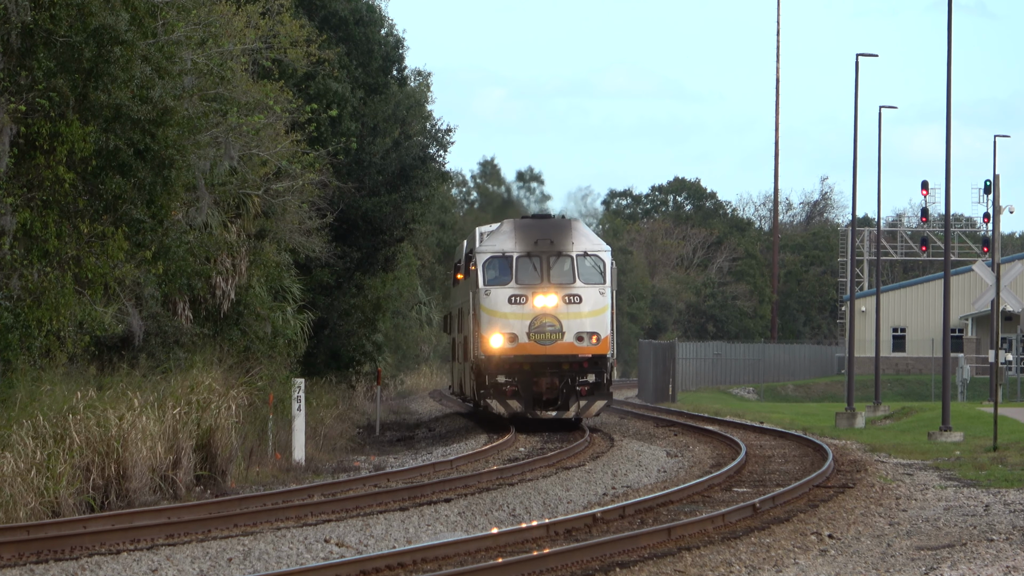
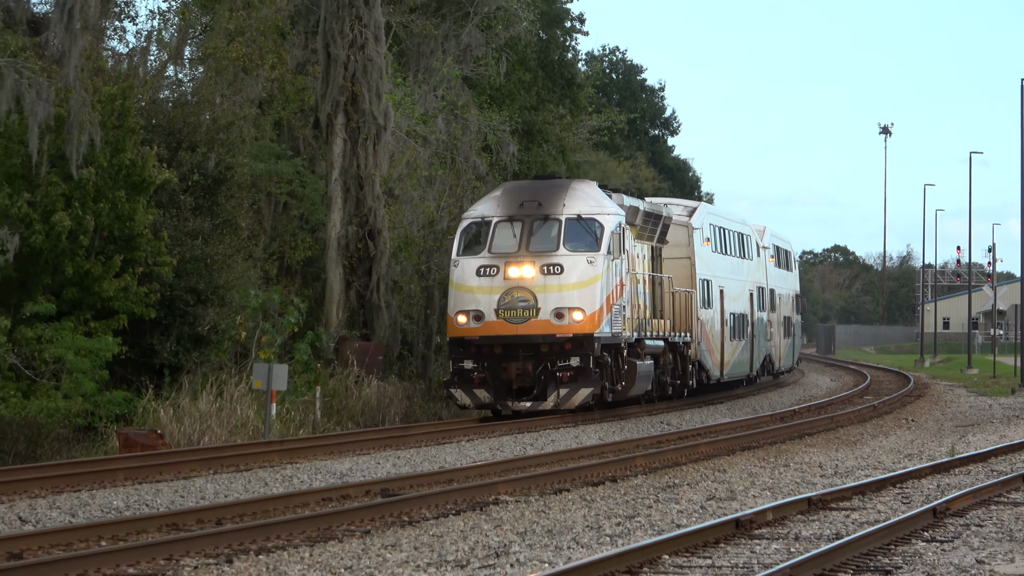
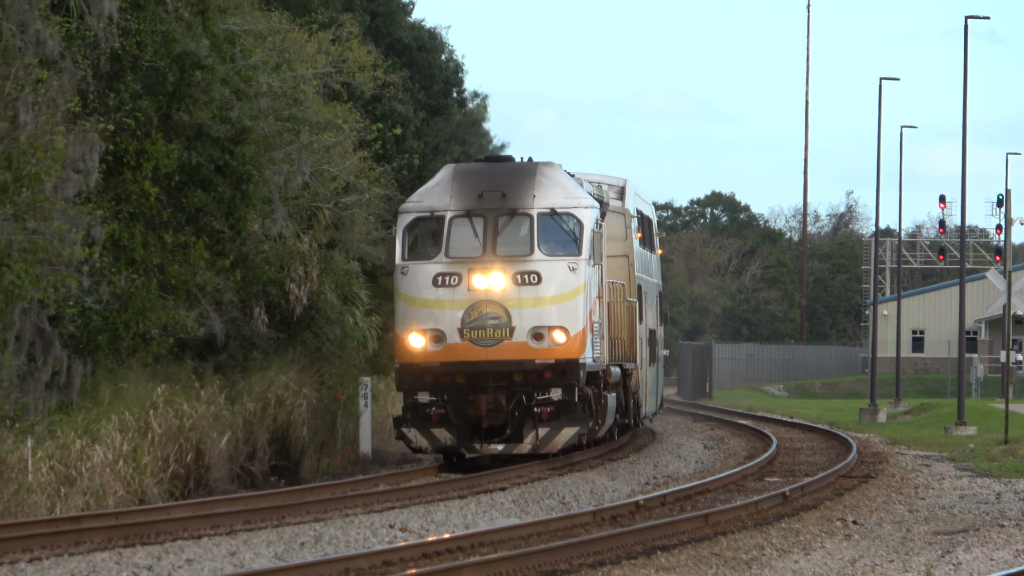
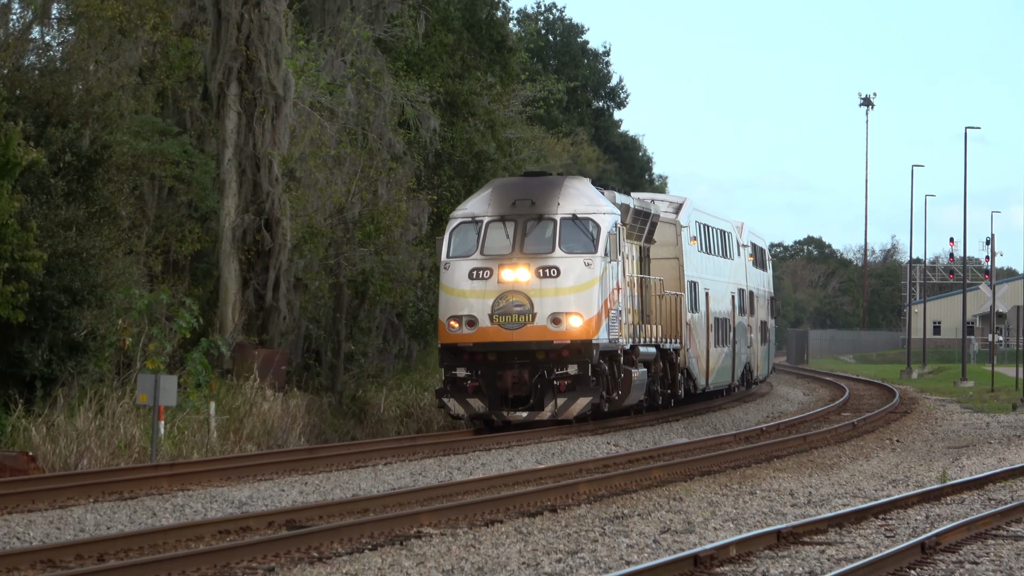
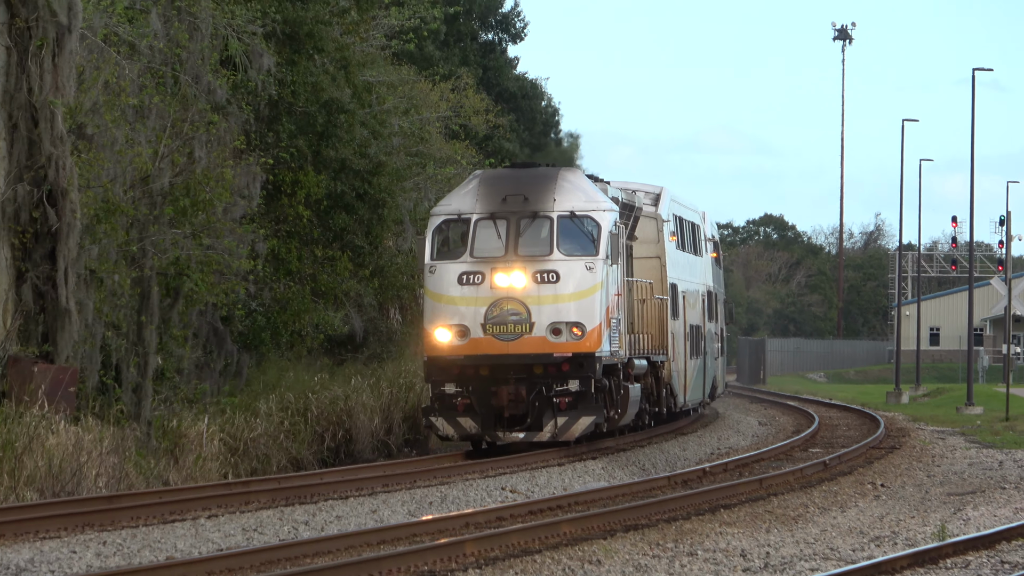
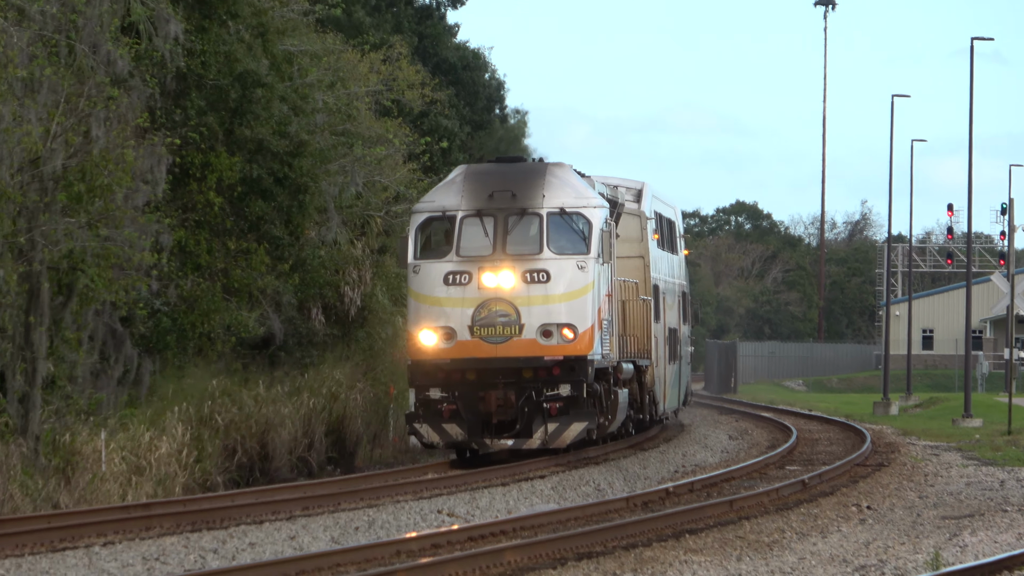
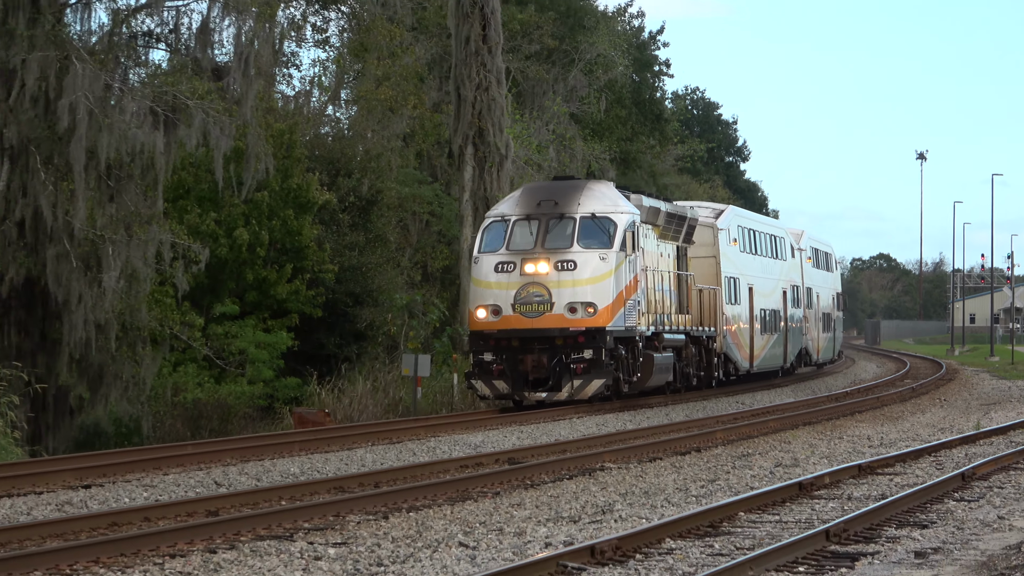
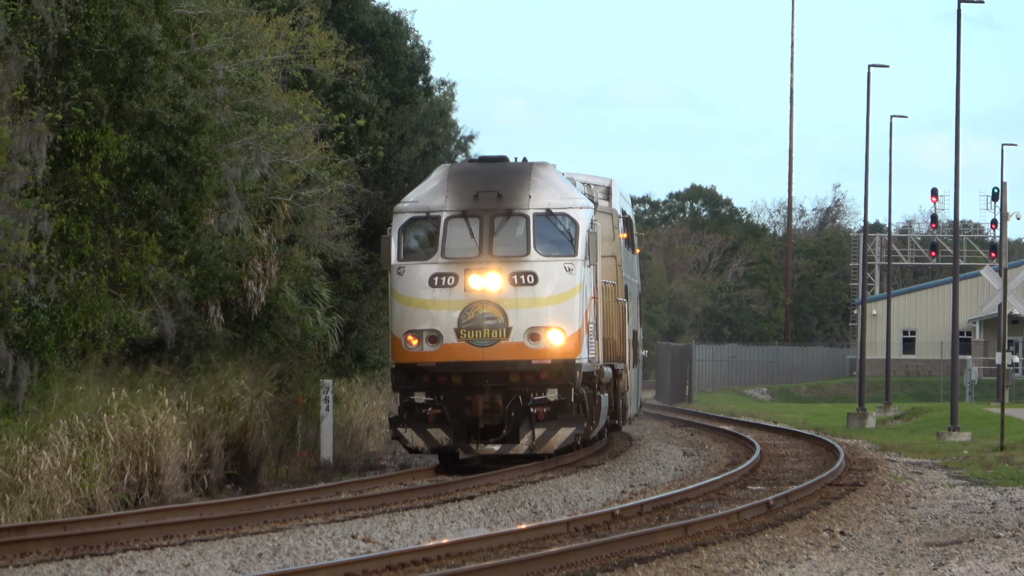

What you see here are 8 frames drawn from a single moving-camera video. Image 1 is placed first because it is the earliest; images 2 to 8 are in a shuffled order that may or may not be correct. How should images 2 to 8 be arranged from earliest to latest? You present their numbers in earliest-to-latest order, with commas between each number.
8, 3, 6, 5, 4, 2, 7
